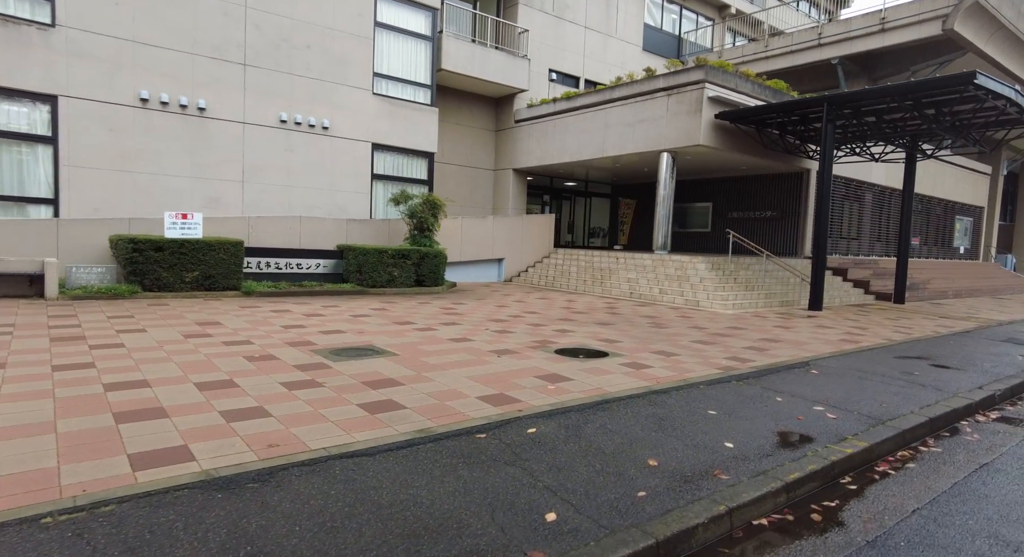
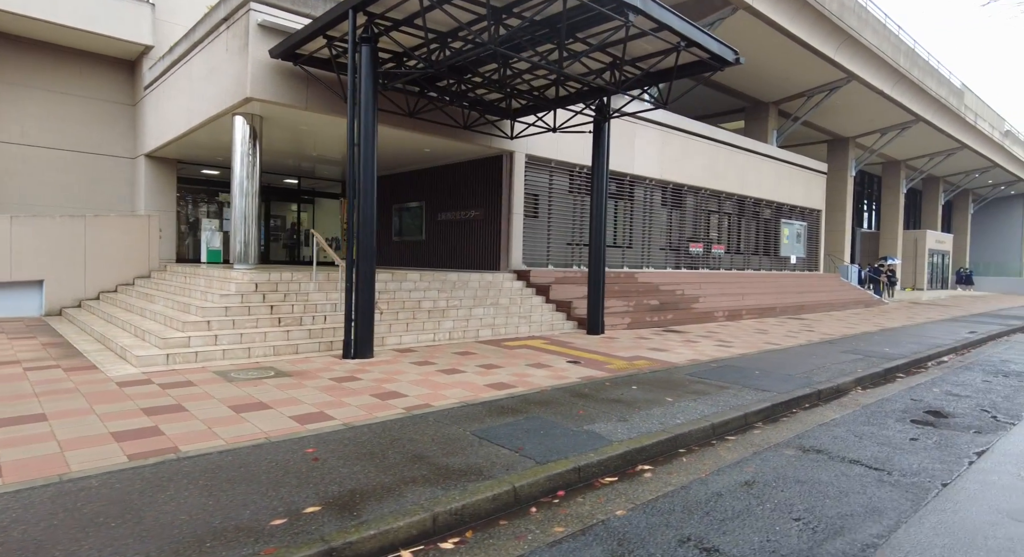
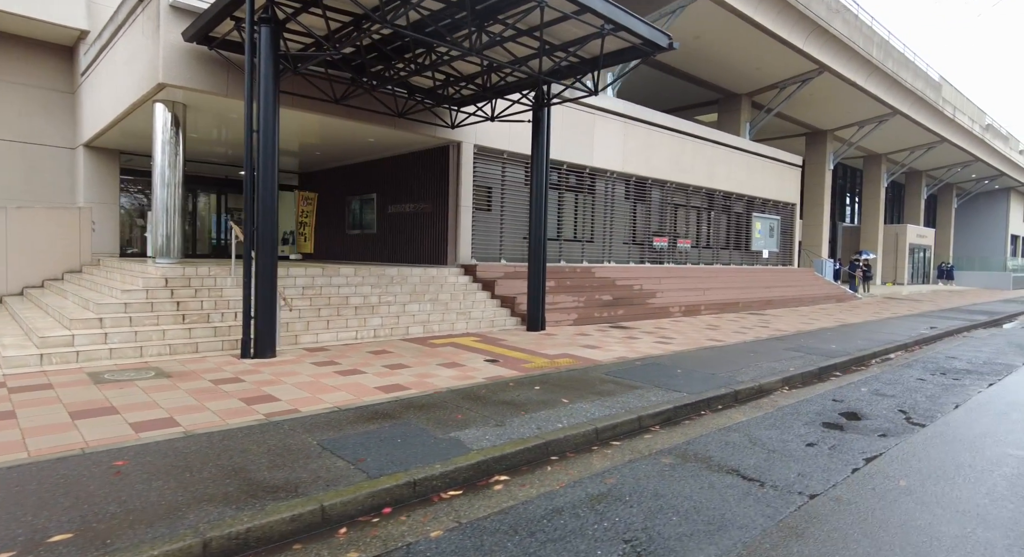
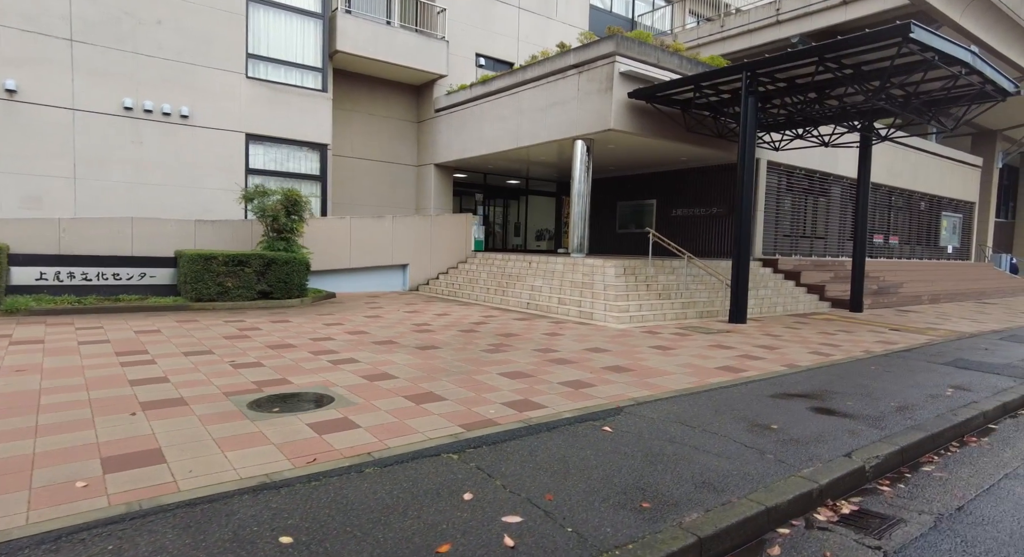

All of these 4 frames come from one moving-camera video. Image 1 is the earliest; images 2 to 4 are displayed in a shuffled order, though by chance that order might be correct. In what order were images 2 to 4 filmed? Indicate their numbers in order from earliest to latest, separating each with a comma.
4, 2, 3
